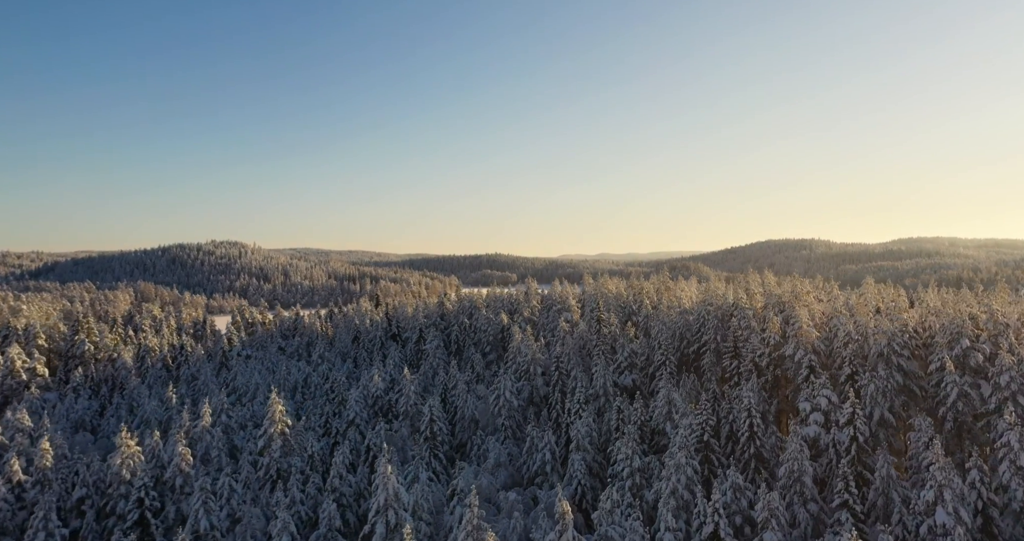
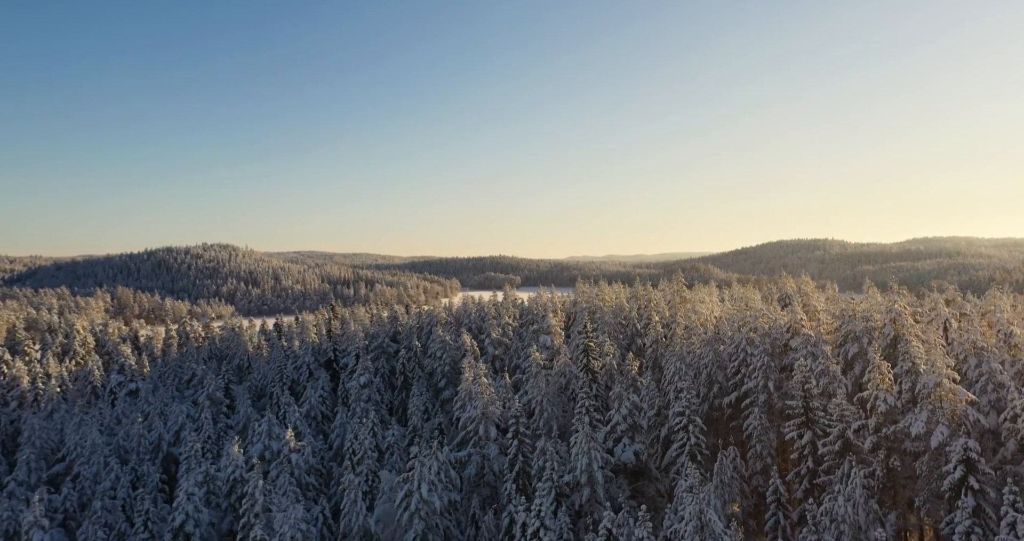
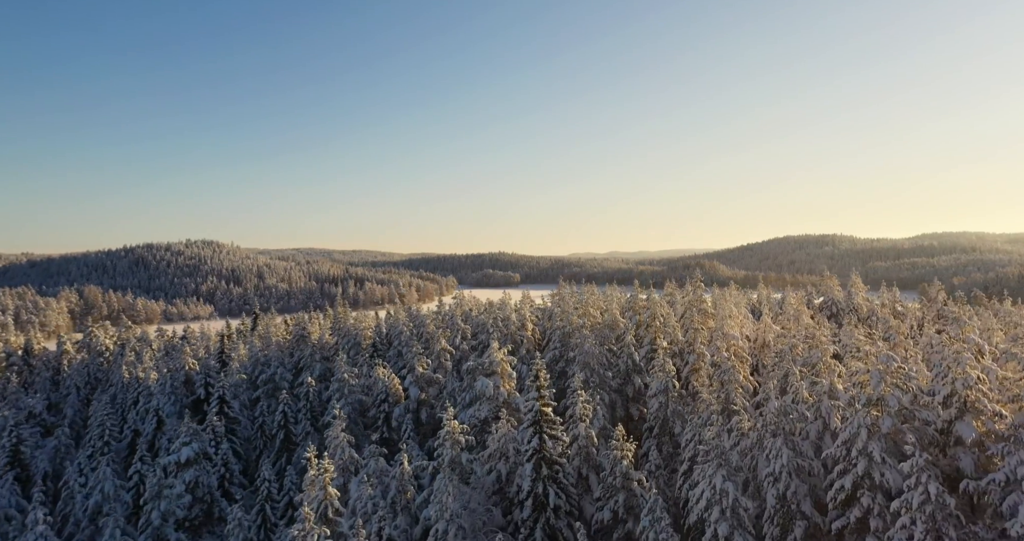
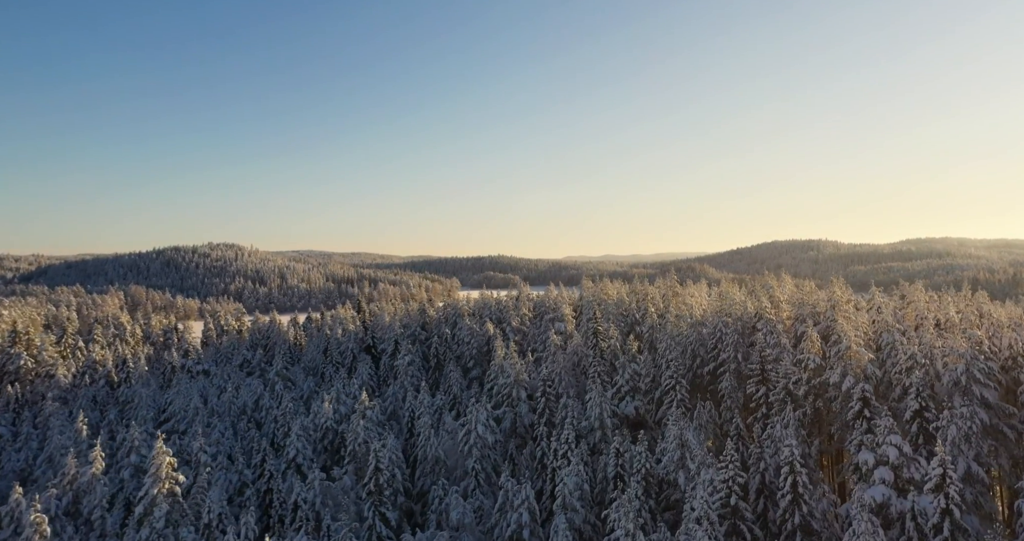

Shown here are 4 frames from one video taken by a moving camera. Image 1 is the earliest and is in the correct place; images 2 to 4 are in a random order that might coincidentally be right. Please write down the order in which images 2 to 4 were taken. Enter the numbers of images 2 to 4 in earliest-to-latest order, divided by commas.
4, 2, 3
